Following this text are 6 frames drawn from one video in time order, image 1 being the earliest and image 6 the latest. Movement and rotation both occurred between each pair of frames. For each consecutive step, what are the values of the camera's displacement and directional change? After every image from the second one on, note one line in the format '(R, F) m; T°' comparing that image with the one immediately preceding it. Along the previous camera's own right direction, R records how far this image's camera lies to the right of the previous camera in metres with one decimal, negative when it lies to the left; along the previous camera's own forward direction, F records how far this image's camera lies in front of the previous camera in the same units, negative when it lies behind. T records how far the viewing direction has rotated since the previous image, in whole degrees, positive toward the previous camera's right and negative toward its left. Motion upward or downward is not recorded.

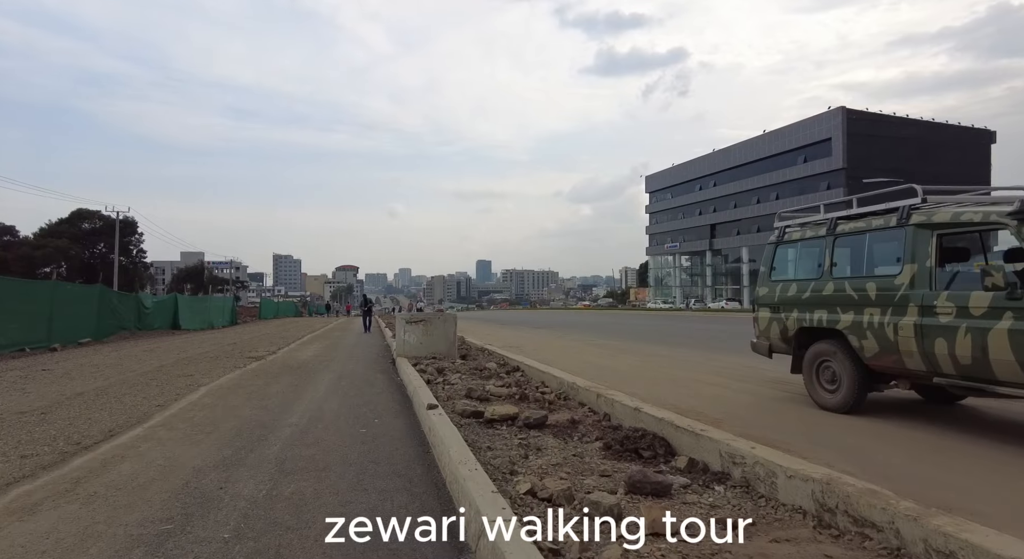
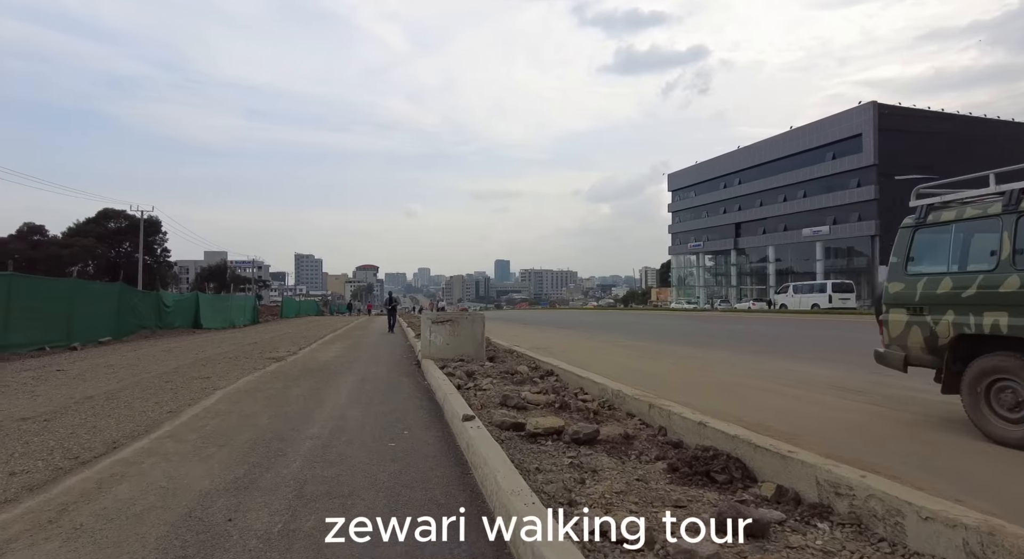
(-0.1, +0.2) m; -2°
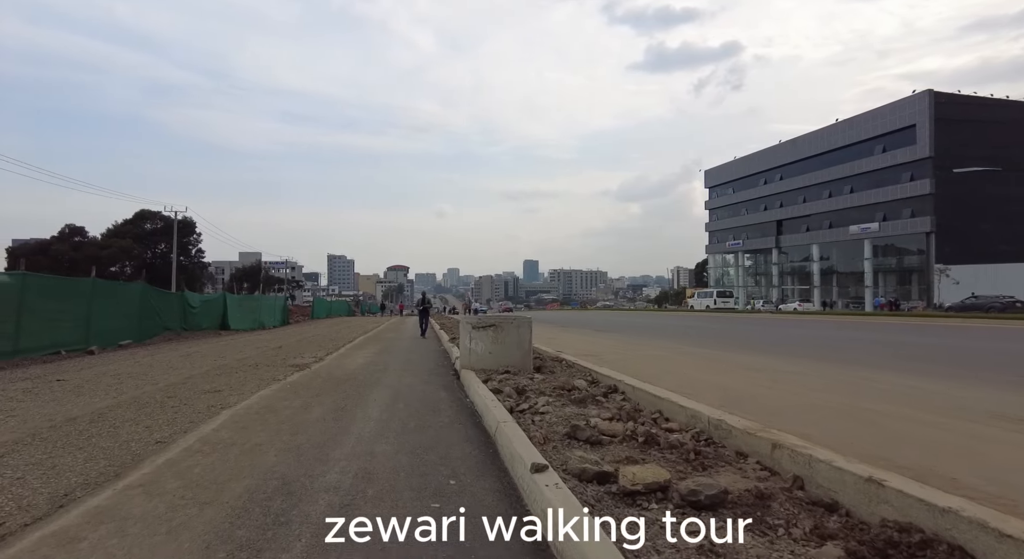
(-0.1, +0.4) m; -3°
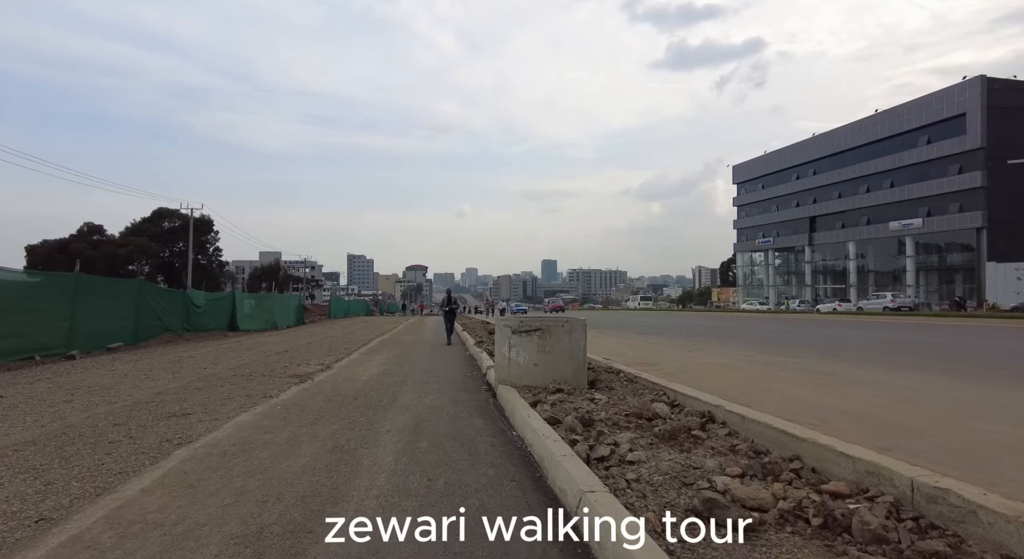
(-0.1, +0.5) m; -2°
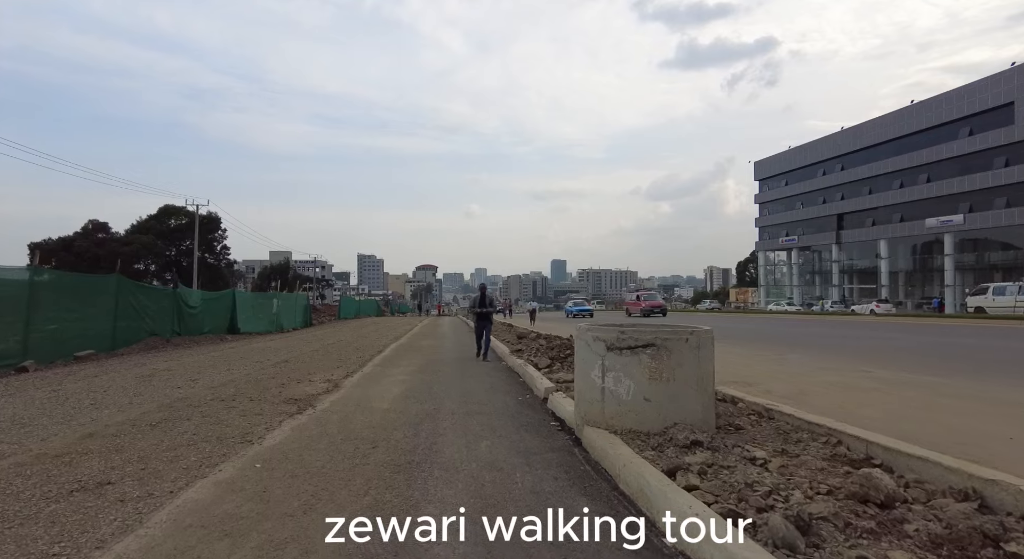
(-0.2, +0.6) m; -1°
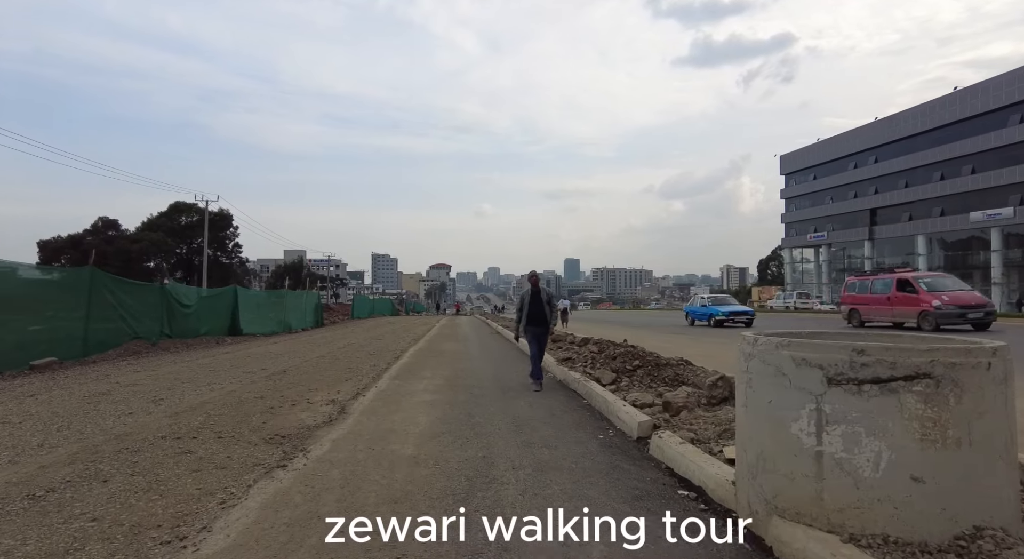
(-0.2, +0.6) m; -1°
